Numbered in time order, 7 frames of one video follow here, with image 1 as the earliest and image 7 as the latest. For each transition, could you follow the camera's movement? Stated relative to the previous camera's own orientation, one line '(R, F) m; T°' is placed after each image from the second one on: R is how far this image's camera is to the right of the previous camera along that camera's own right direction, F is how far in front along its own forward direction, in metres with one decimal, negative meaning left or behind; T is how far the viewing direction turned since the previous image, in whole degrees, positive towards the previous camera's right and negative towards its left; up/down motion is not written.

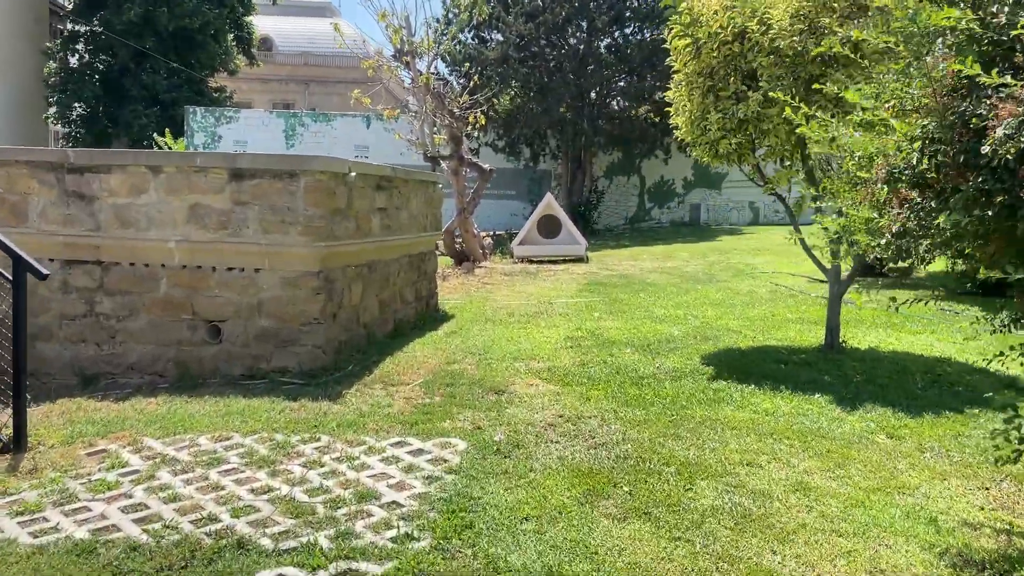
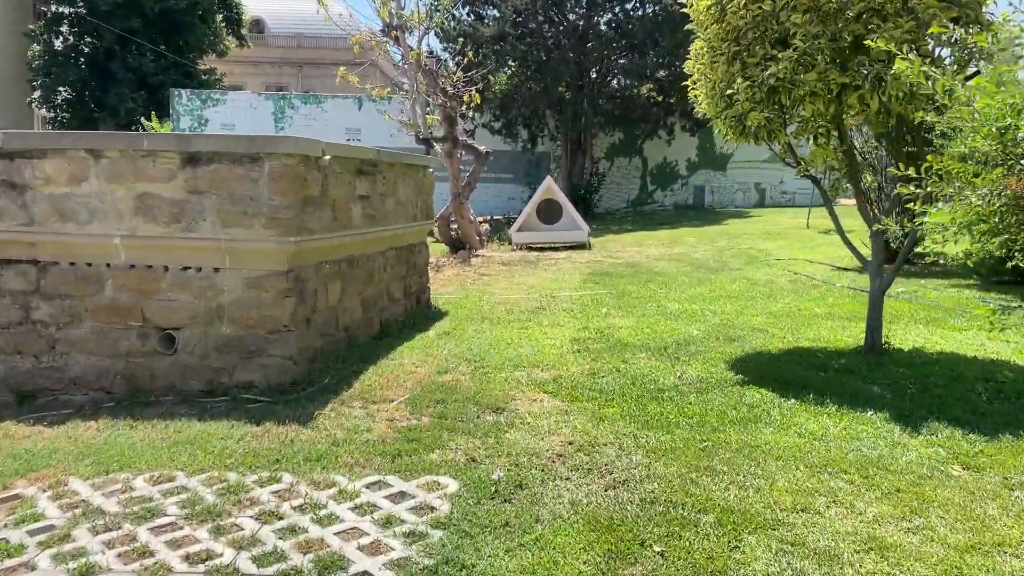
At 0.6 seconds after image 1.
(0.0, +0.7) m; 0°
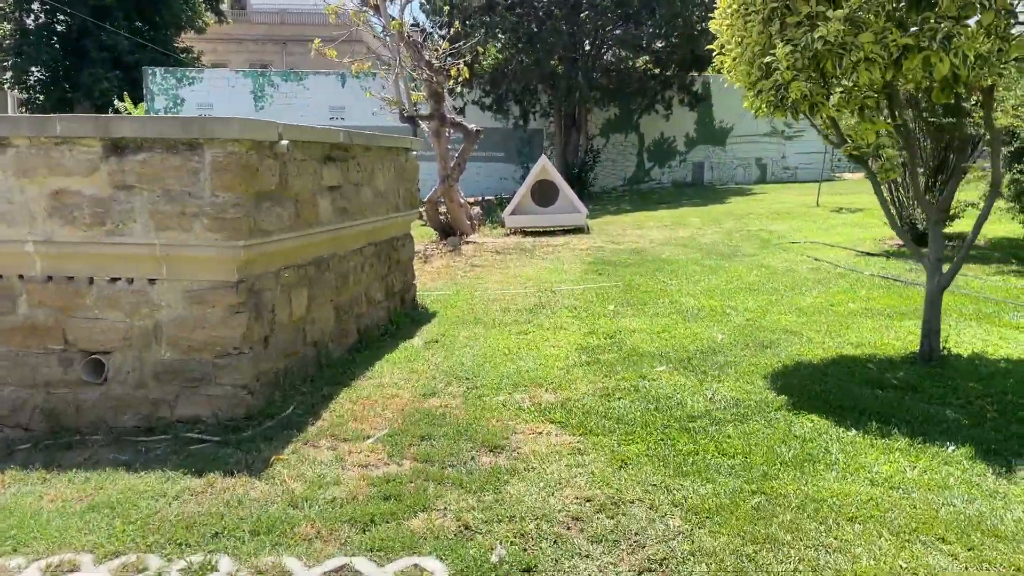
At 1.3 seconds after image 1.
(0.0, +0.8) m; +1°
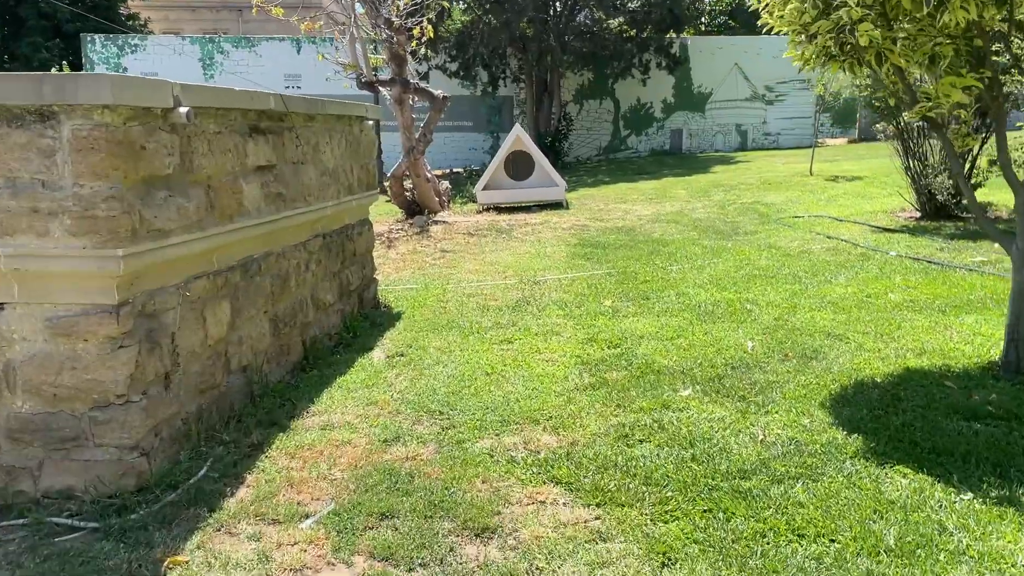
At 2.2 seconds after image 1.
(-0.1, +1.0) m; +2°
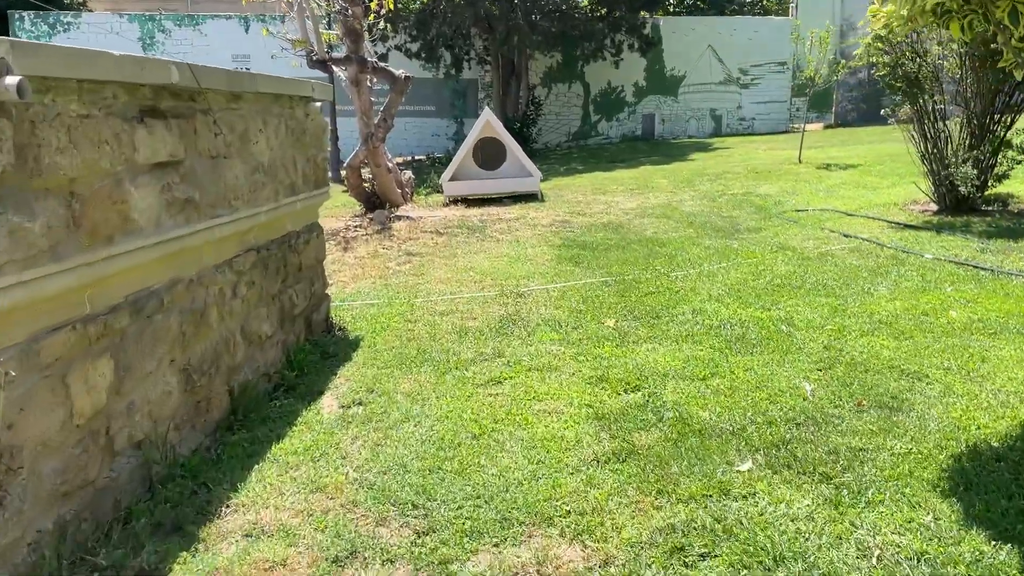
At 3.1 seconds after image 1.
(-0.1, +1.0) m; +3°
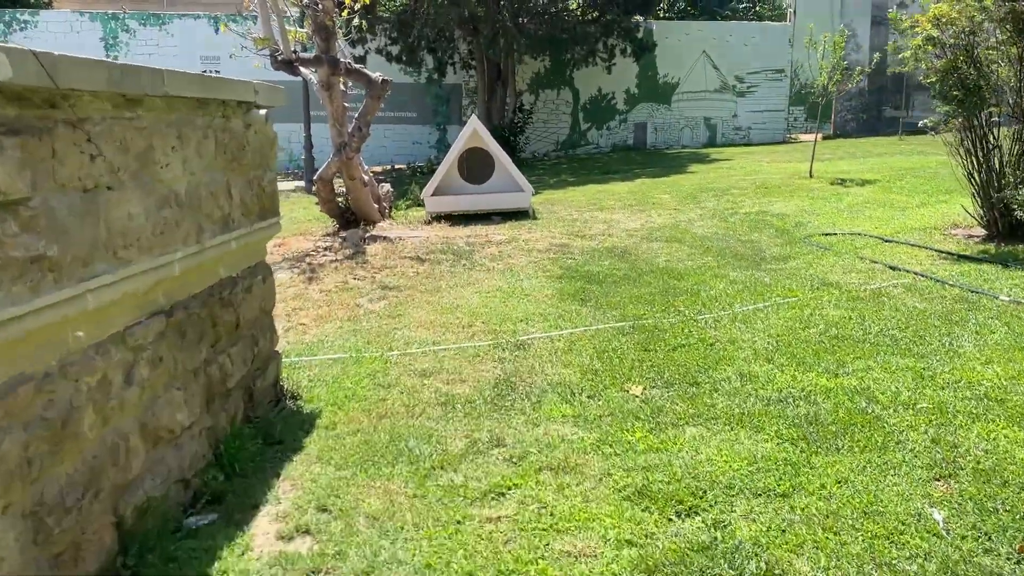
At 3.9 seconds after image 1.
(-0.1, +1.0) m; +1°
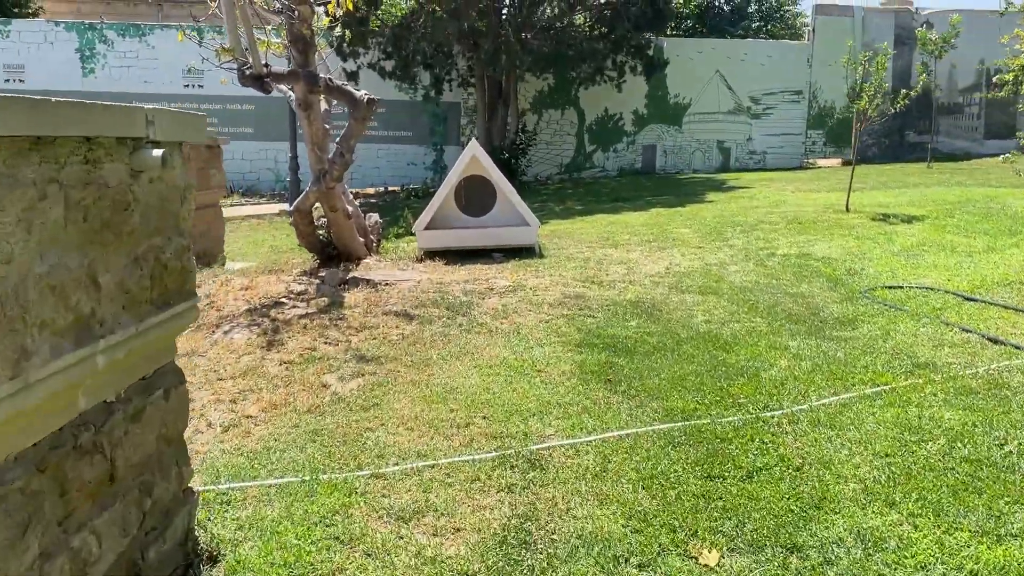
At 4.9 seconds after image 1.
(-0.1, +1.2) m; 0°
